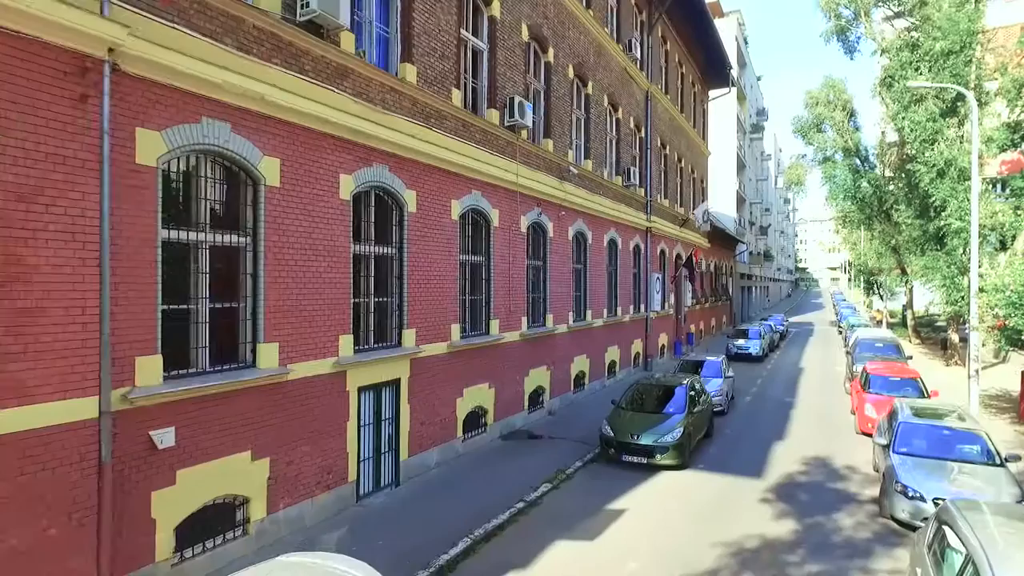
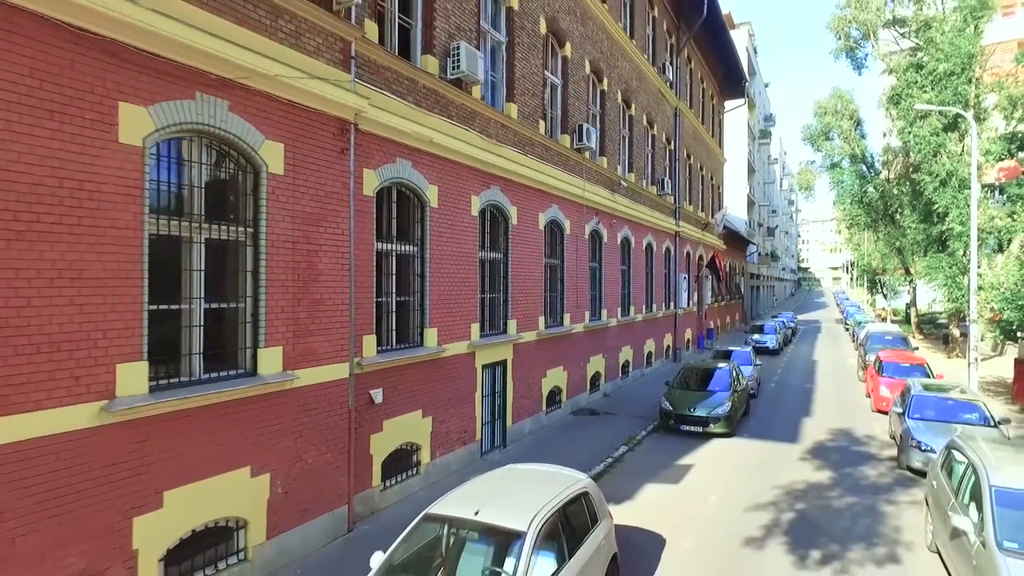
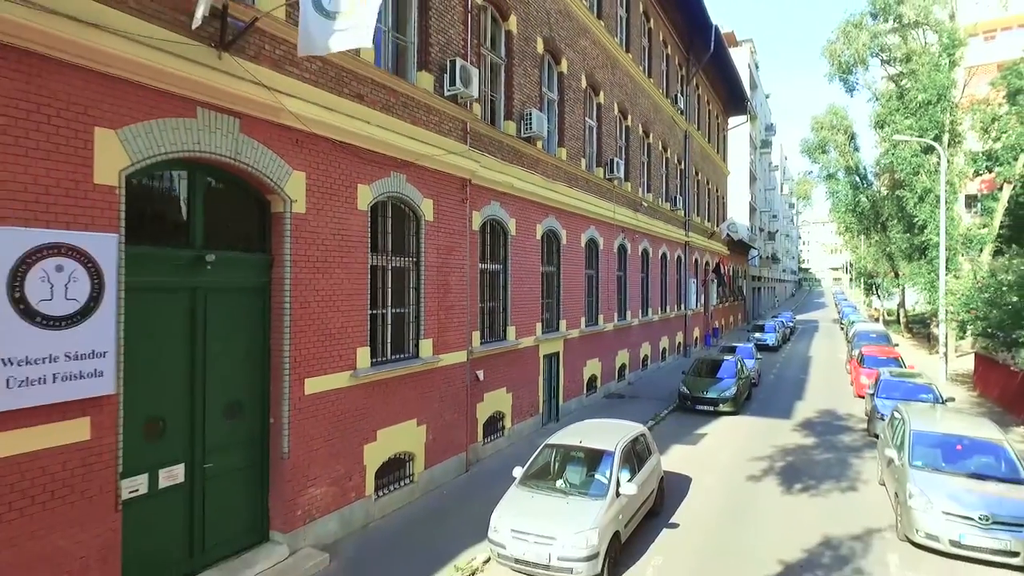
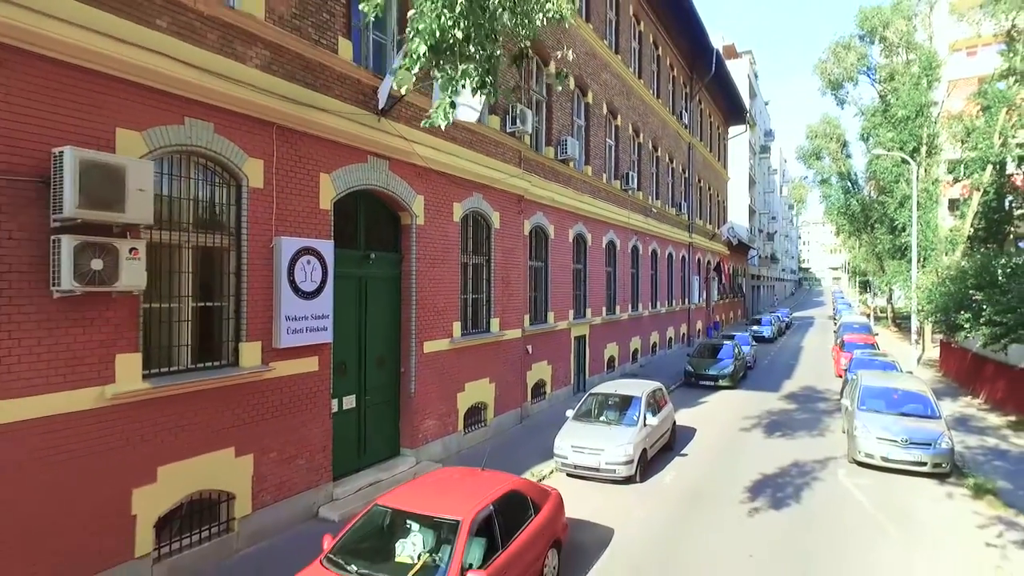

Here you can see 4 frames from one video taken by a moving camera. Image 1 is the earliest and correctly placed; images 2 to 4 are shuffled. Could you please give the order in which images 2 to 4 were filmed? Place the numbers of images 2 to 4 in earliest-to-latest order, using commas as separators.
2, 3, 4
